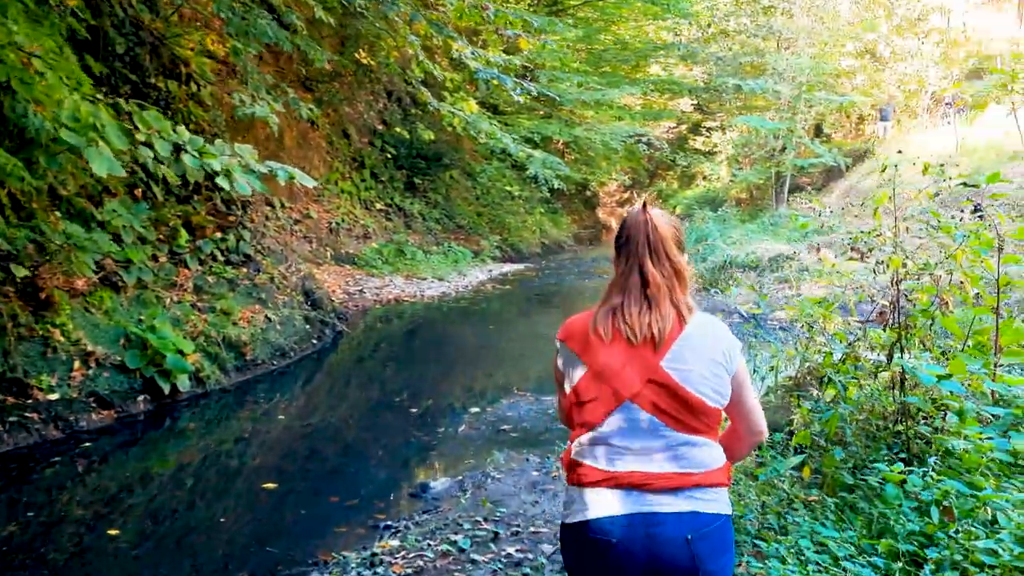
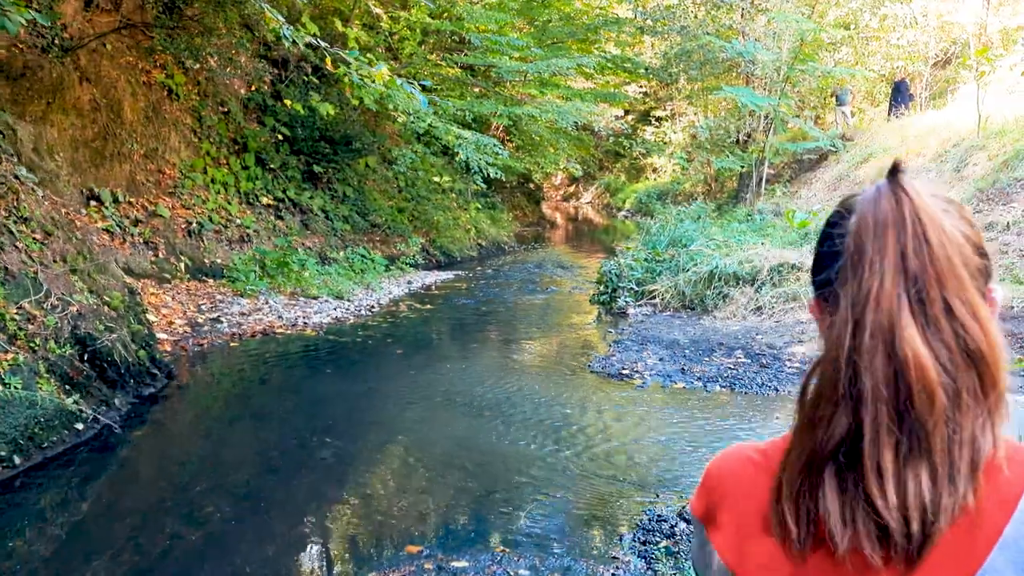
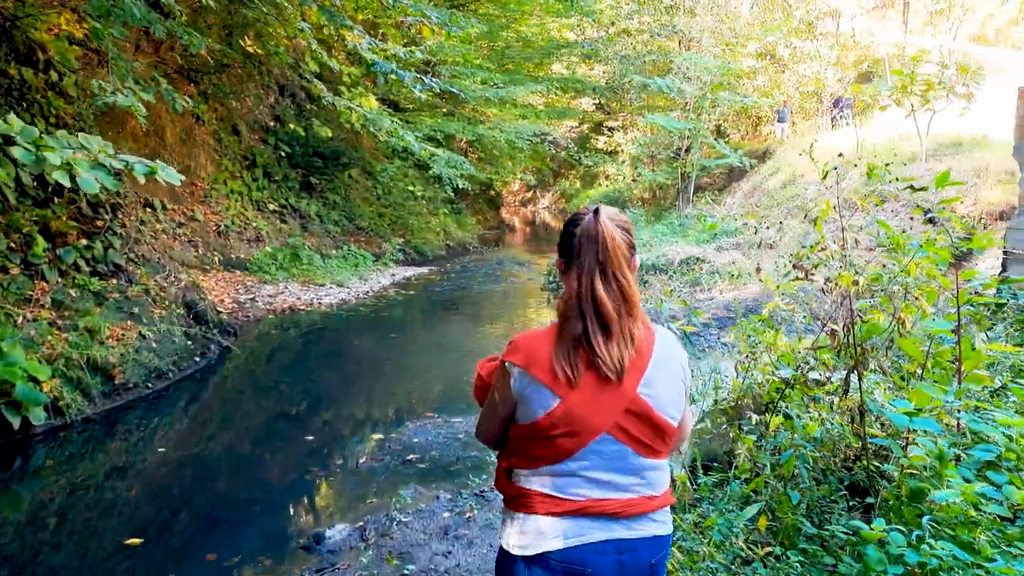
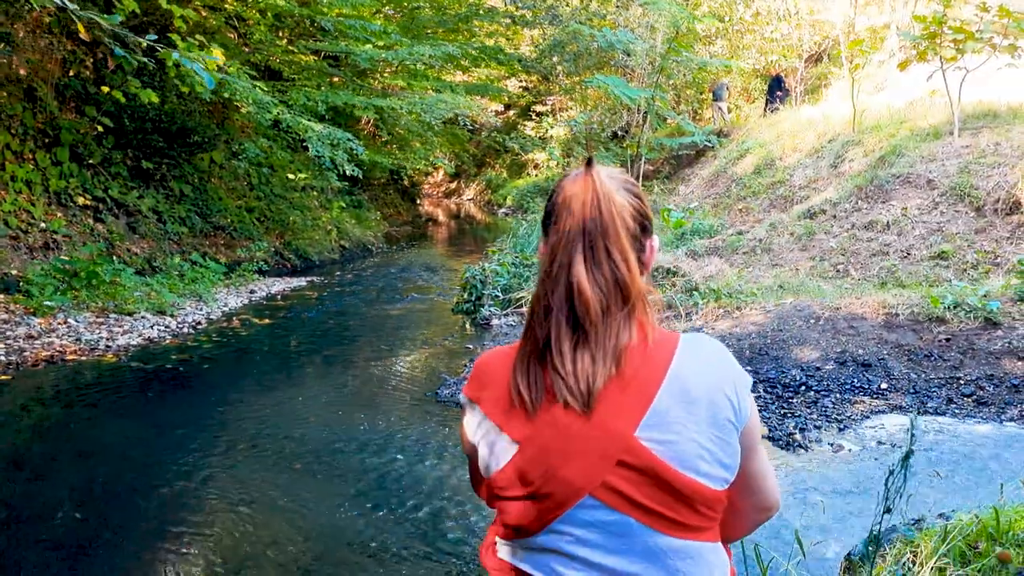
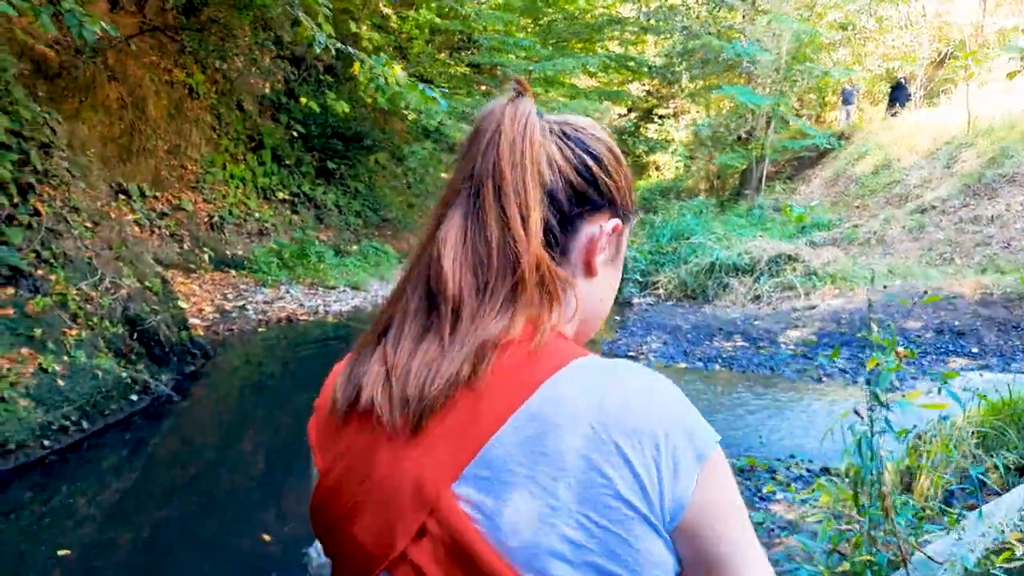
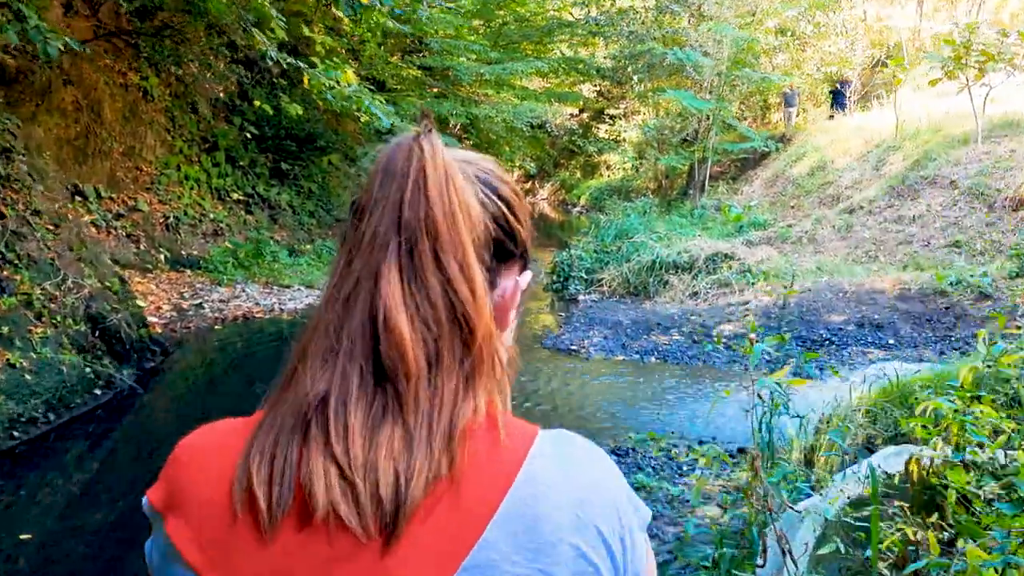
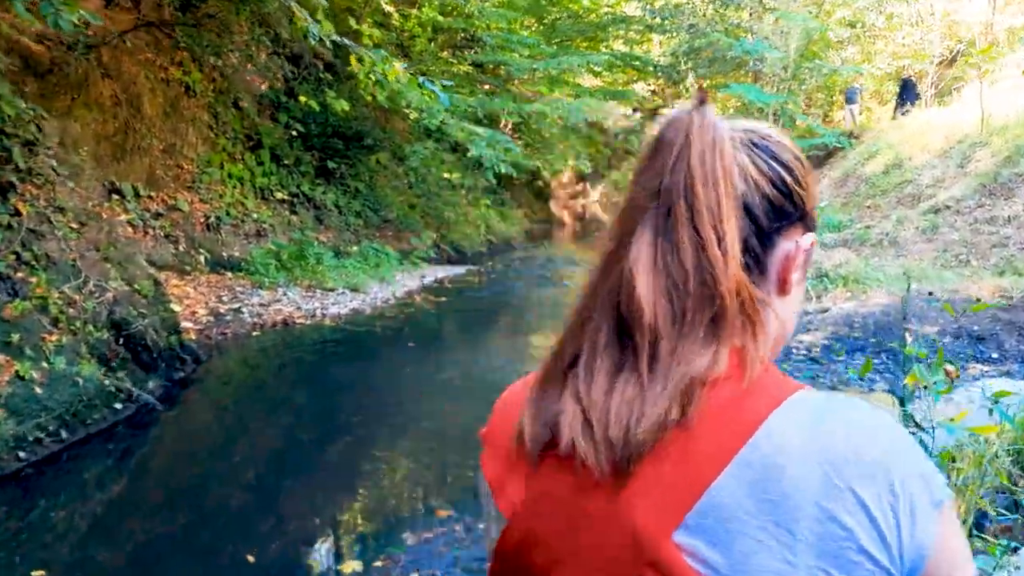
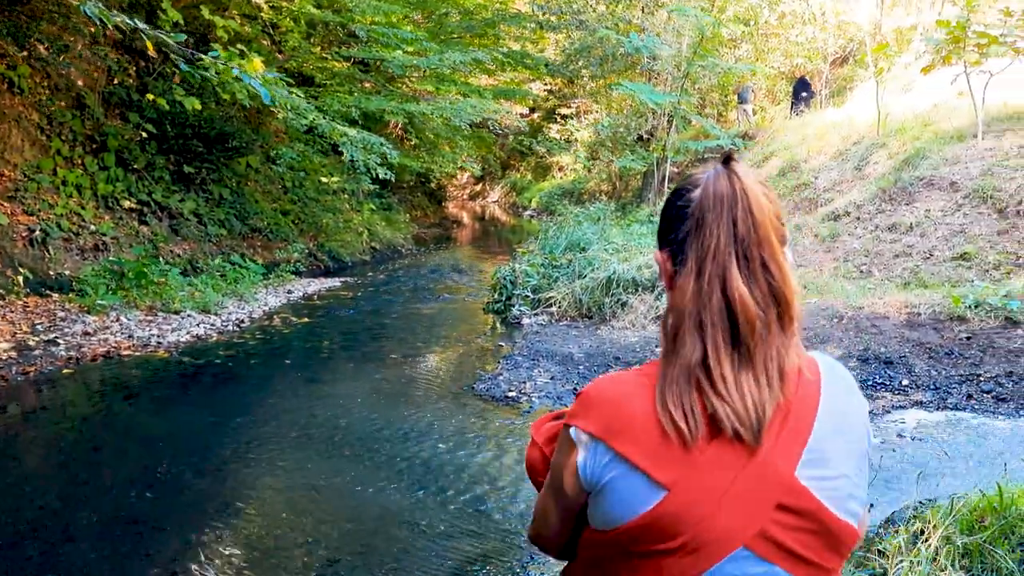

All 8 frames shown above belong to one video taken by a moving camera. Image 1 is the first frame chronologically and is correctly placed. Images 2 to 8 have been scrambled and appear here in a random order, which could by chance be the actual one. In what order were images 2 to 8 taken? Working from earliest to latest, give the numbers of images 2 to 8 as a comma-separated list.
3, 6, 5, 7, 2, 8, 4
